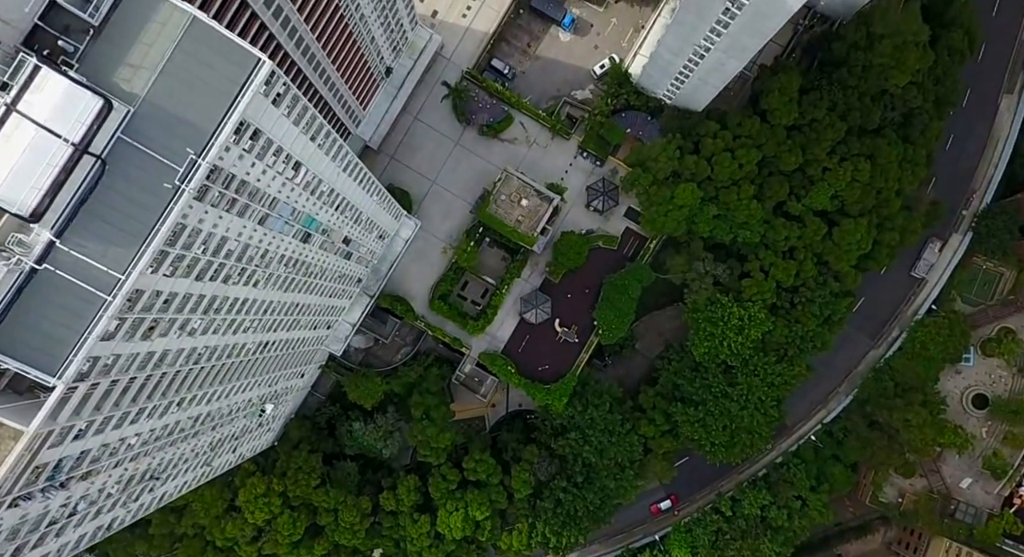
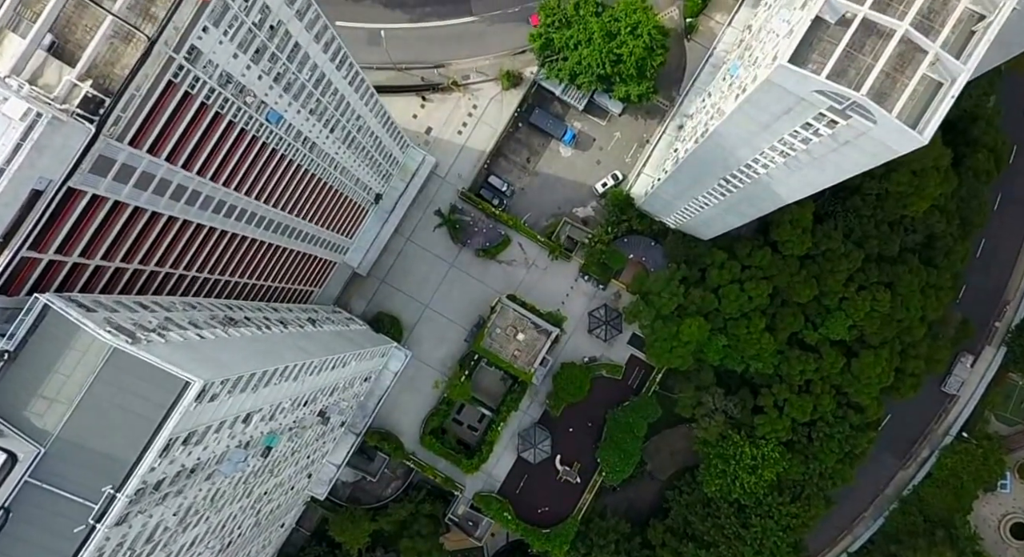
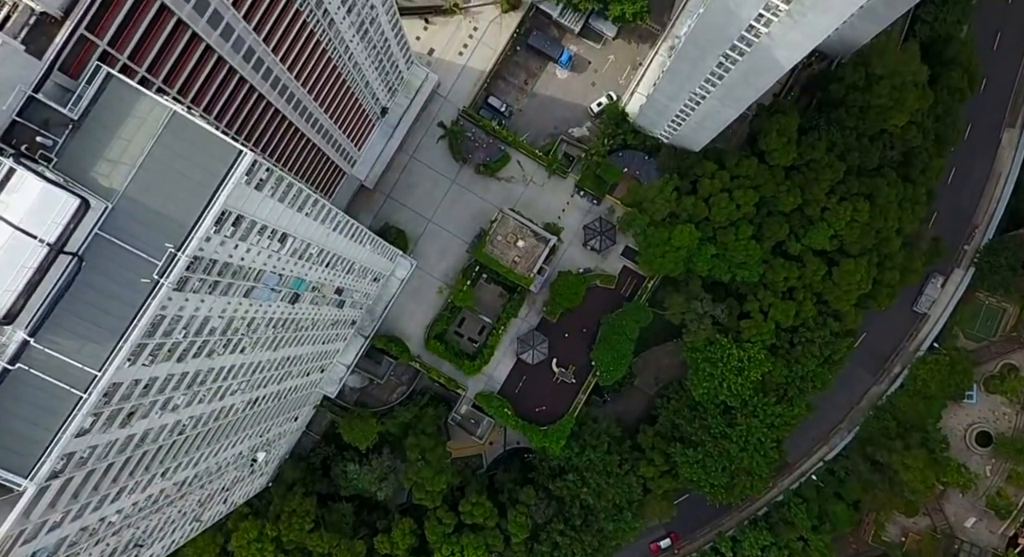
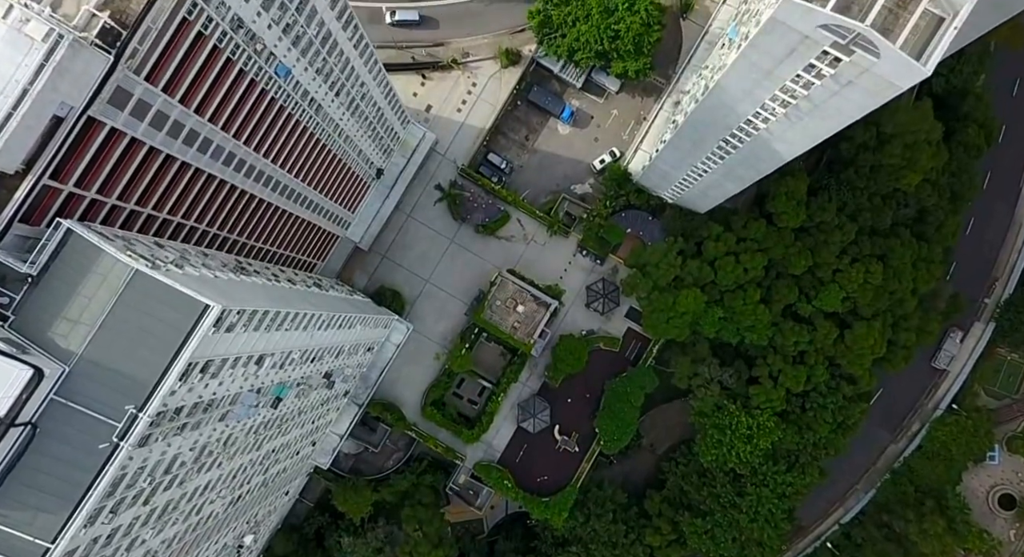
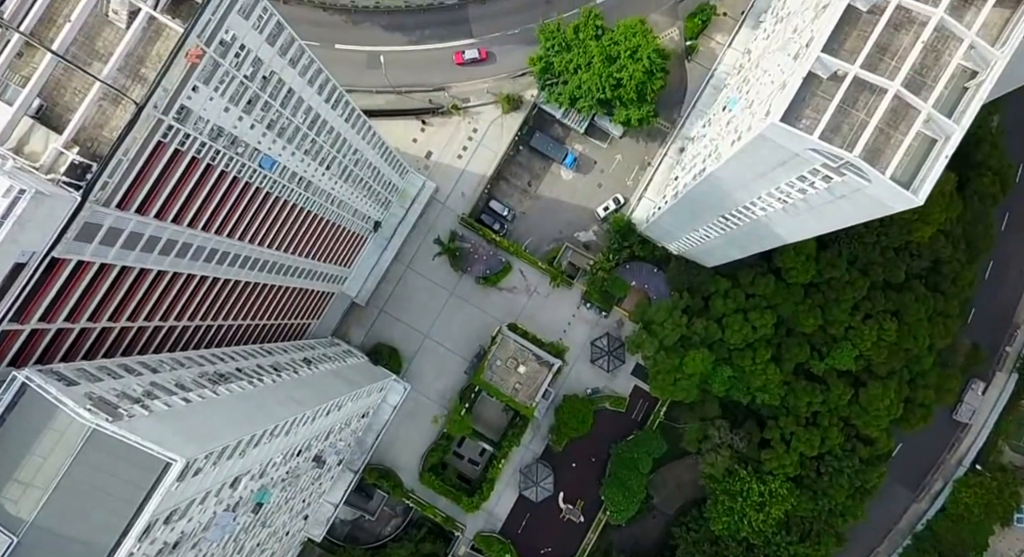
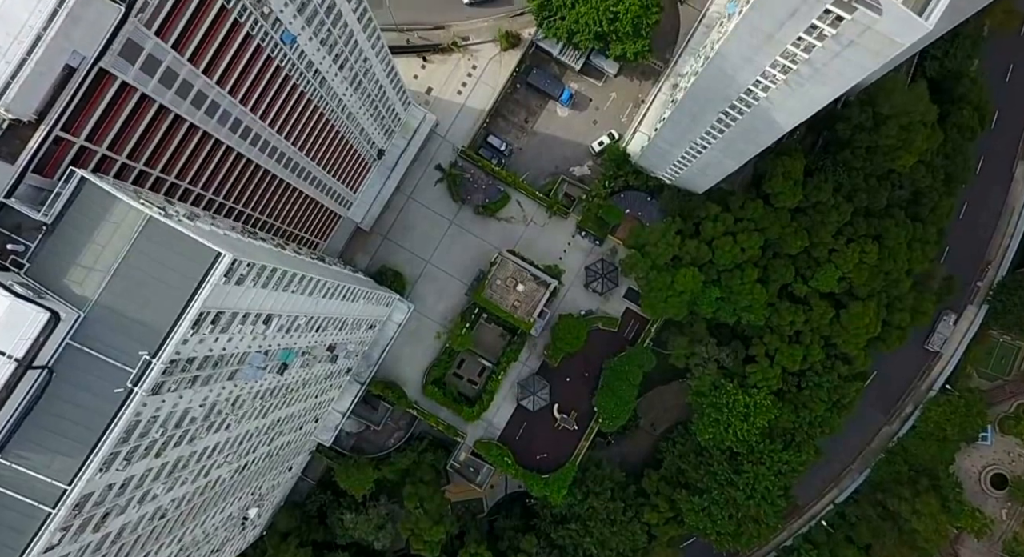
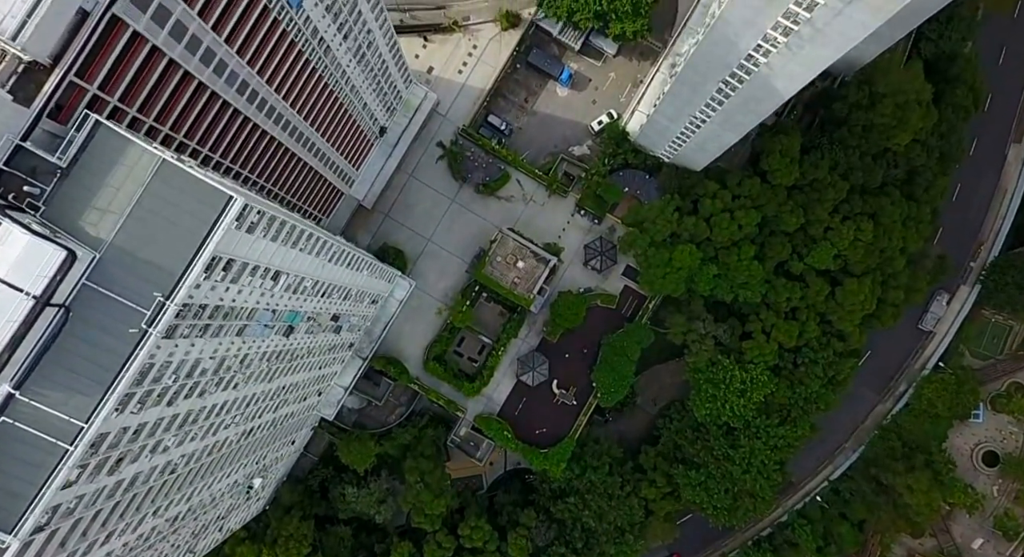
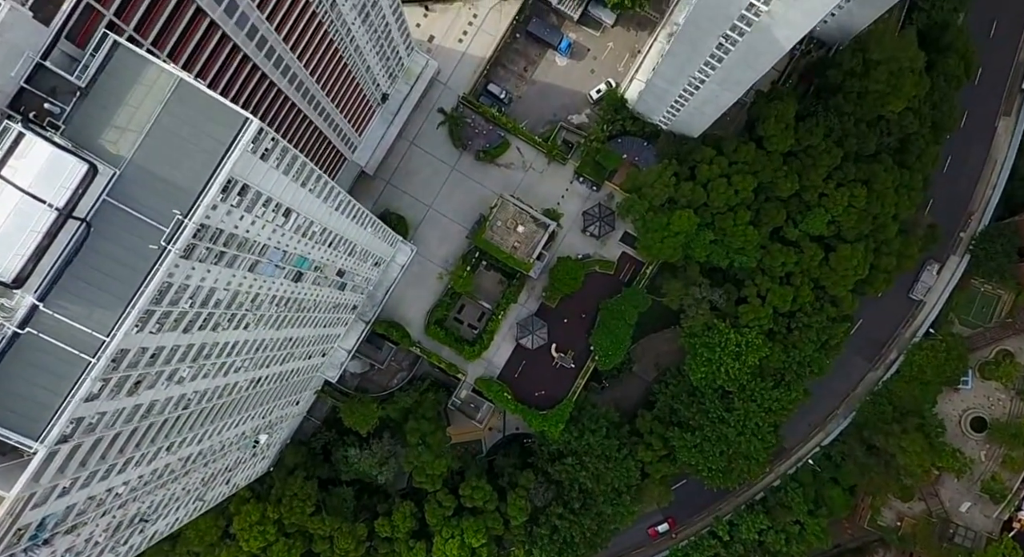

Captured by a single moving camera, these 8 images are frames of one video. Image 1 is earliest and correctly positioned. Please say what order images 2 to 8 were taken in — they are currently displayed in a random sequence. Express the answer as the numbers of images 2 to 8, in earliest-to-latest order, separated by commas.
8, 3, 7, 6, 4, 2, 5
